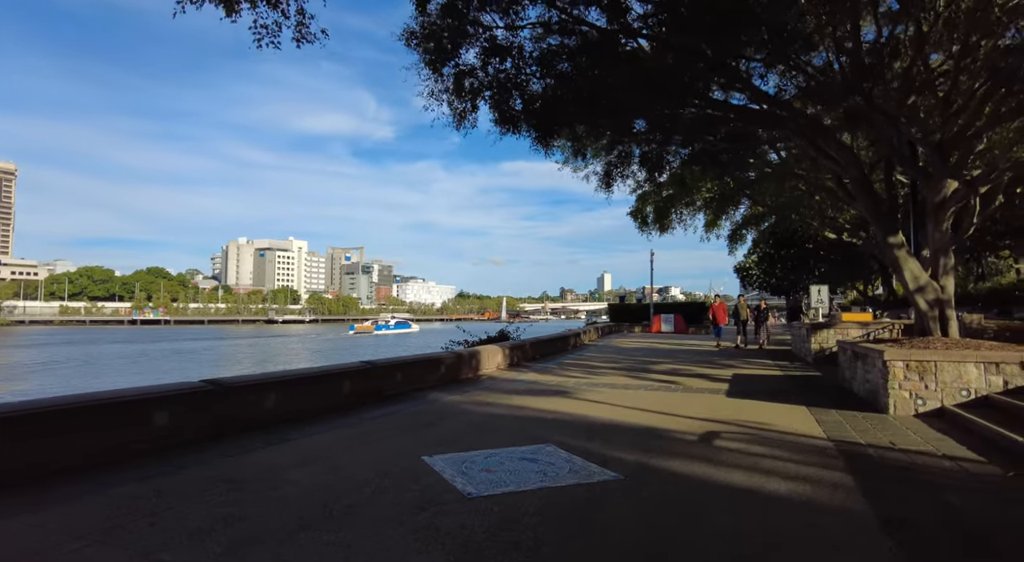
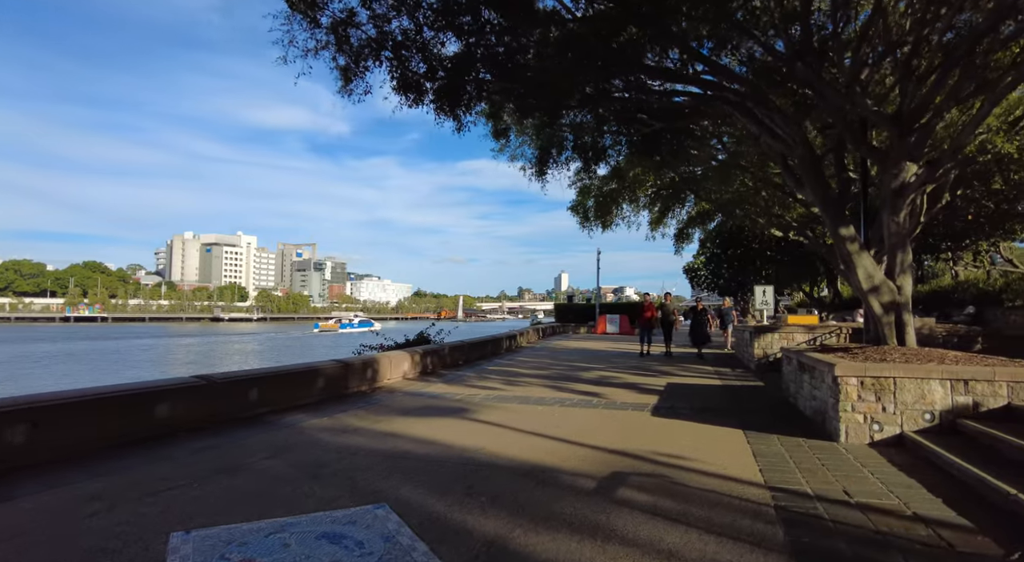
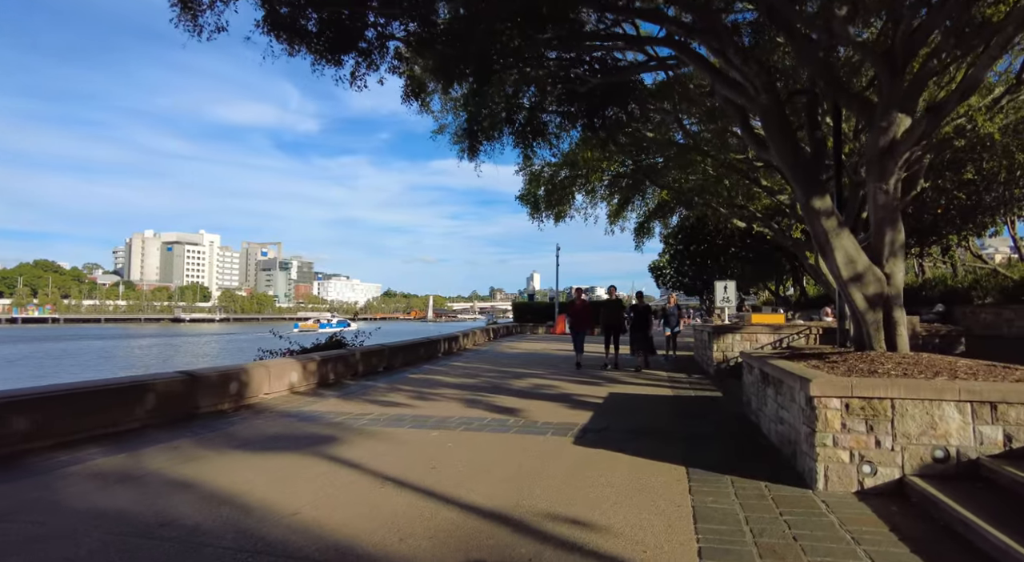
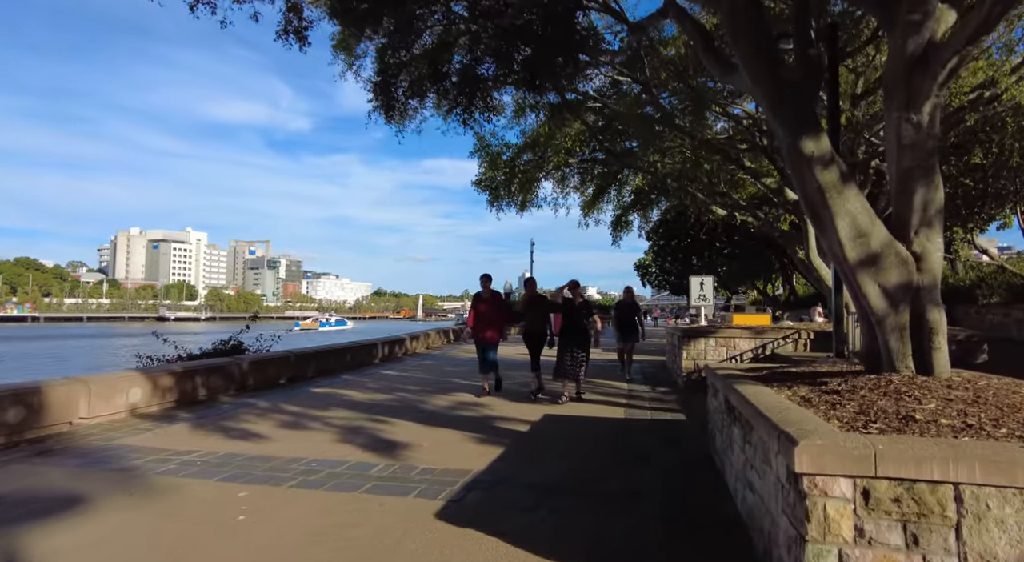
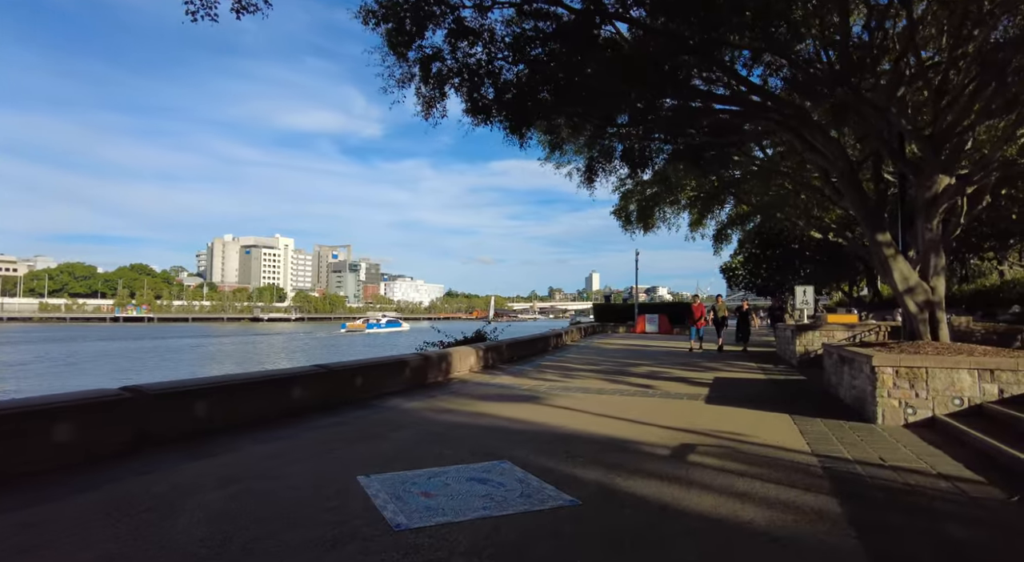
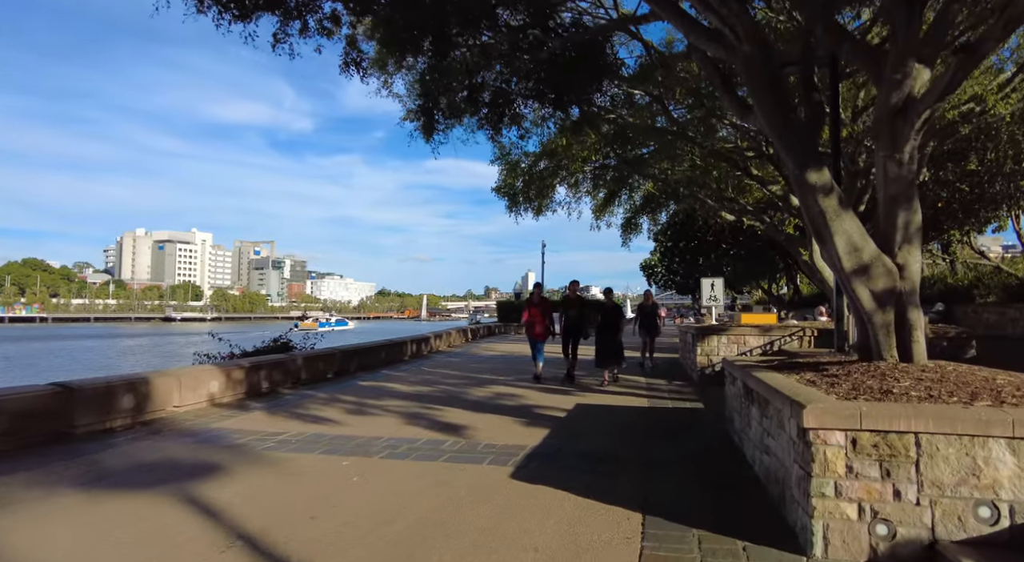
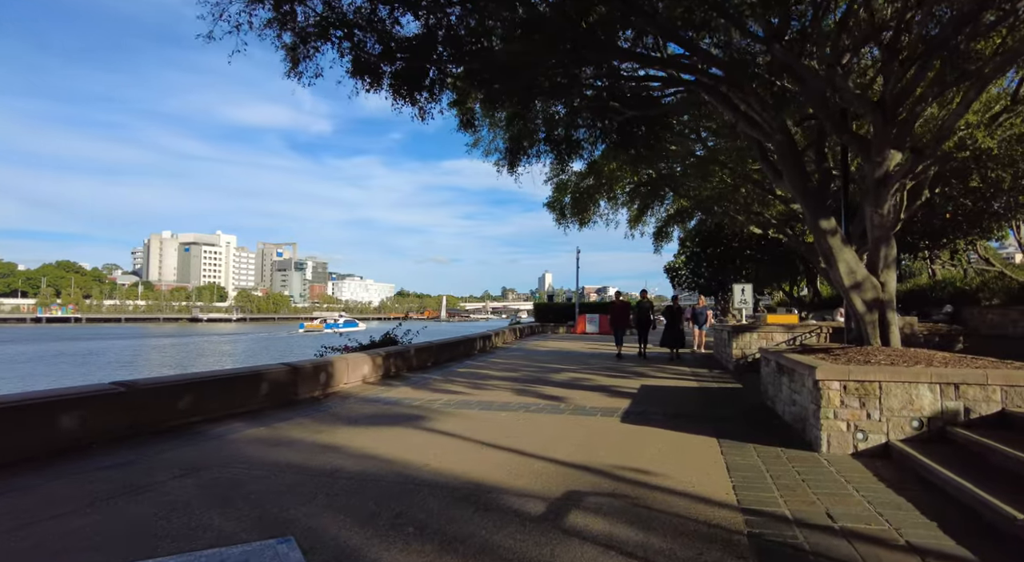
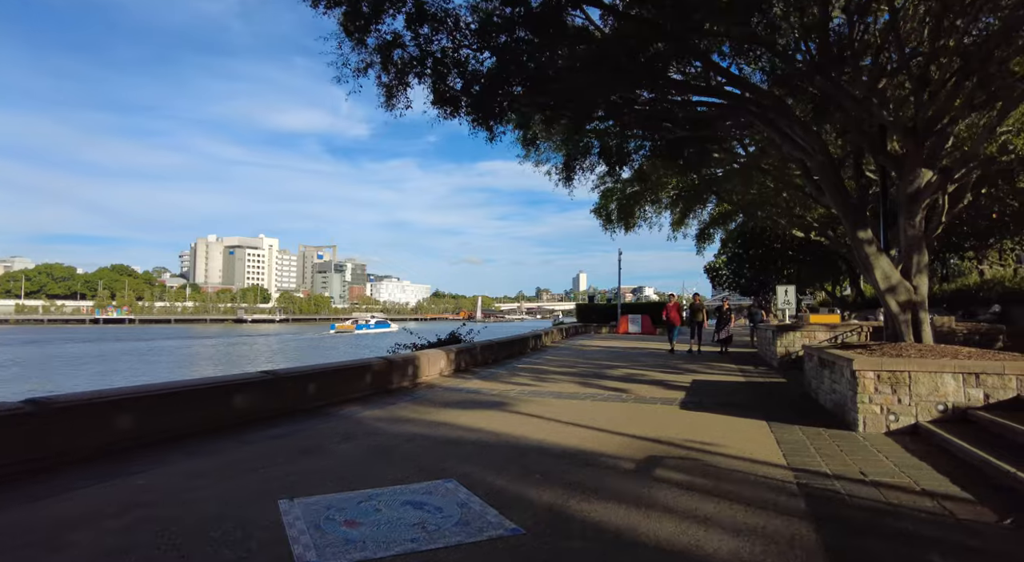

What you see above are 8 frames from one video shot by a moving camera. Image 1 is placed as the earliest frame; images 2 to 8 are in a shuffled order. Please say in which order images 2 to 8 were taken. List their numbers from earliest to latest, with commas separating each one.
5, 8, 2, 7, 3, 6, 4
